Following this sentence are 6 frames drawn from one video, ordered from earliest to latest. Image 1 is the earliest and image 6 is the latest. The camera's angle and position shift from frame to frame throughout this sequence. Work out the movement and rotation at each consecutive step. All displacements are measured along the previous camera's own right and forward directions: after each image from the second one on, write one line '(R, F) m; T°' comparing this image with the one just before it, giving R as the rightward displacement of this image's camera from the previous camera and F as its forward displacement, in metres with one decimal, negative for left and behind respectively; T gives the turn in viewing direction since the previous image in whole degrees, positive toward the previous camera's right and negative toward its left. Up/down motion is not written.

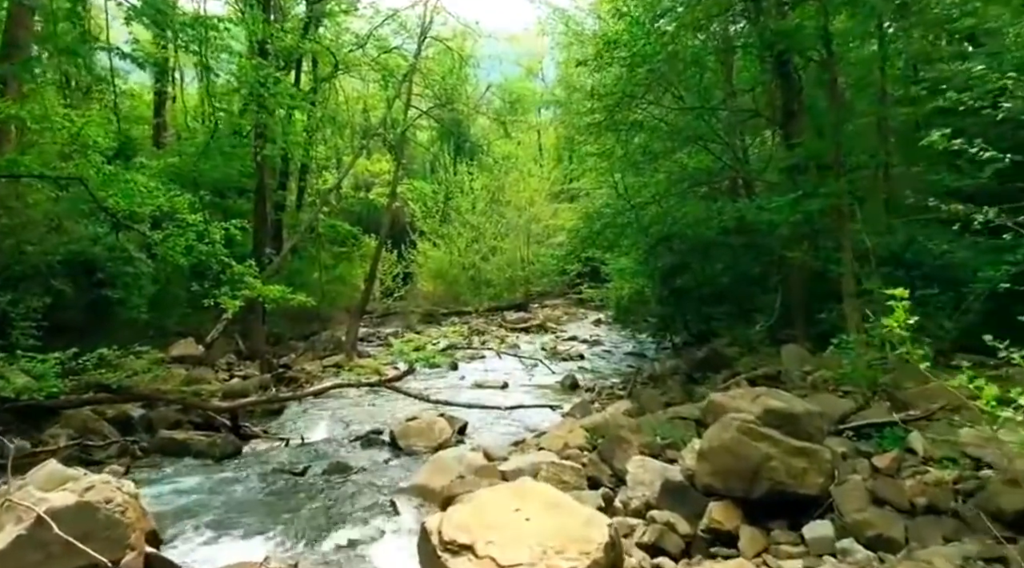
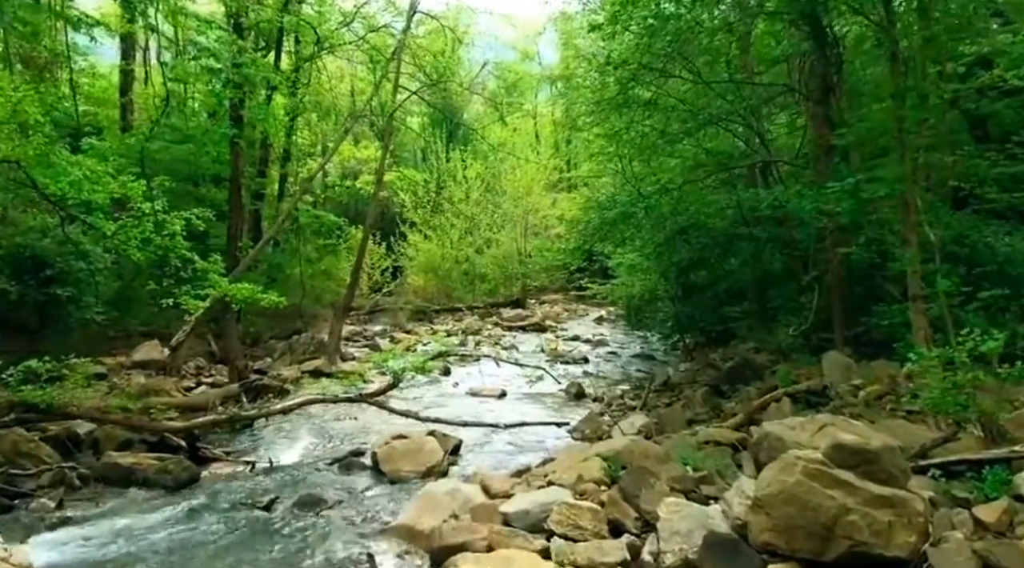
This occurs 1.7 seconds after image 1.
(-0.1, +1.4) m; +1°
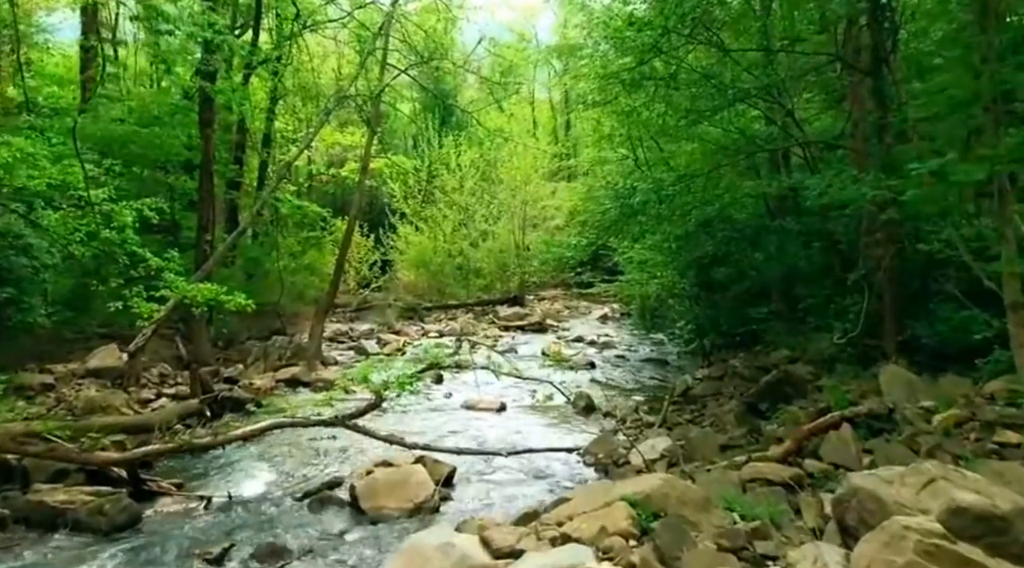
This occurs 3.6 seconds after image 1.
(-0.1, +1.4) m; +1°
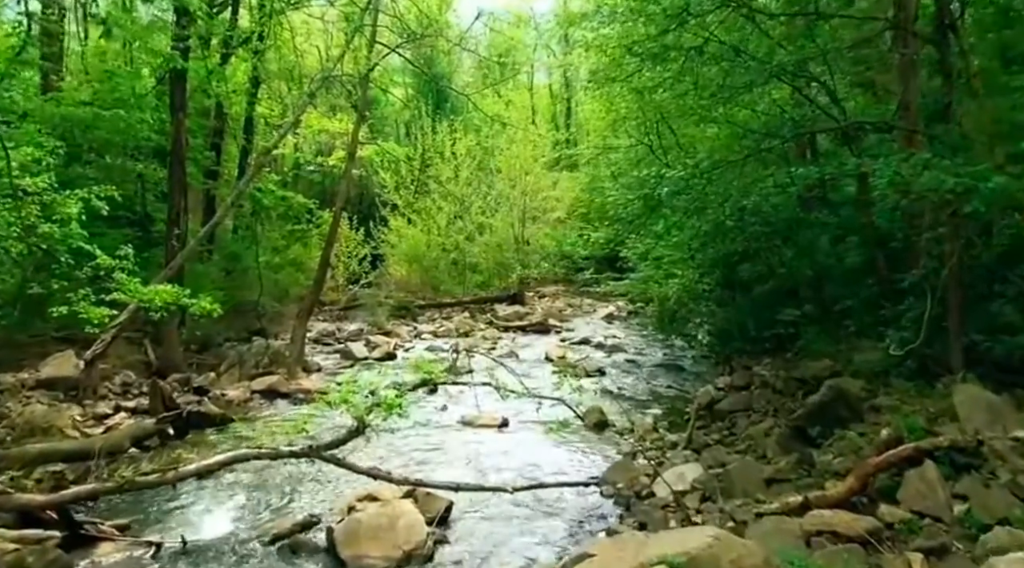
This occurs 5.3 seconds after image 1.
(-0.1, +1.2) m; 0°
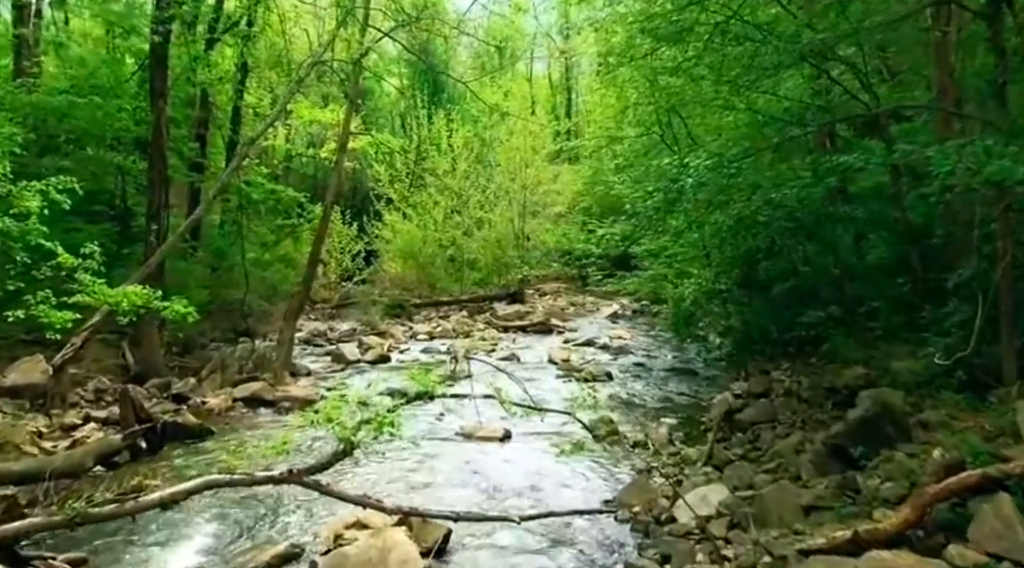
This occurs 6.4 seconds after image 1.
(-0.1, +0.8) m; 0°
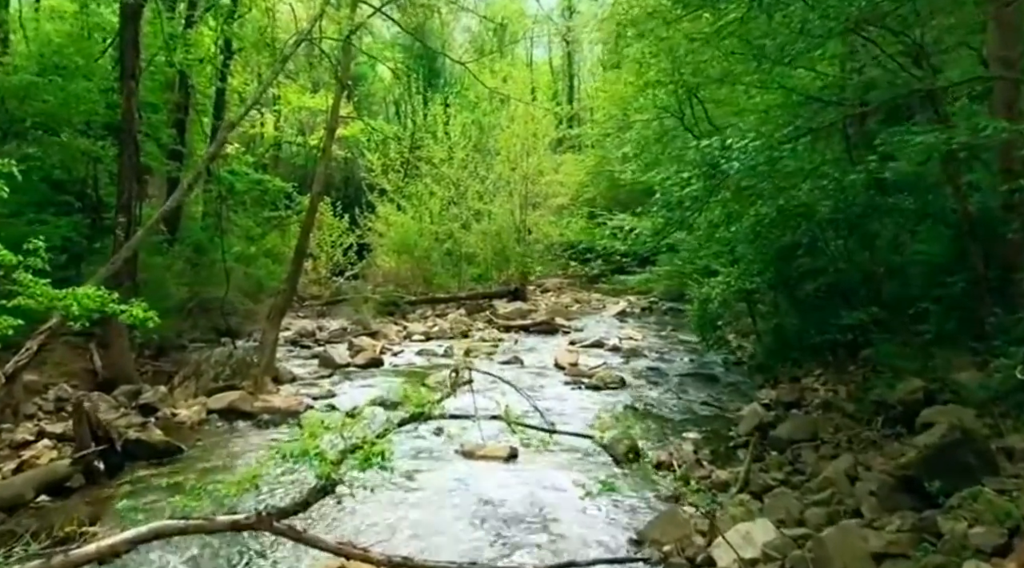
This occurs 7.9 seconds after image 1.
(-0.1, +1.0) m; 0°
